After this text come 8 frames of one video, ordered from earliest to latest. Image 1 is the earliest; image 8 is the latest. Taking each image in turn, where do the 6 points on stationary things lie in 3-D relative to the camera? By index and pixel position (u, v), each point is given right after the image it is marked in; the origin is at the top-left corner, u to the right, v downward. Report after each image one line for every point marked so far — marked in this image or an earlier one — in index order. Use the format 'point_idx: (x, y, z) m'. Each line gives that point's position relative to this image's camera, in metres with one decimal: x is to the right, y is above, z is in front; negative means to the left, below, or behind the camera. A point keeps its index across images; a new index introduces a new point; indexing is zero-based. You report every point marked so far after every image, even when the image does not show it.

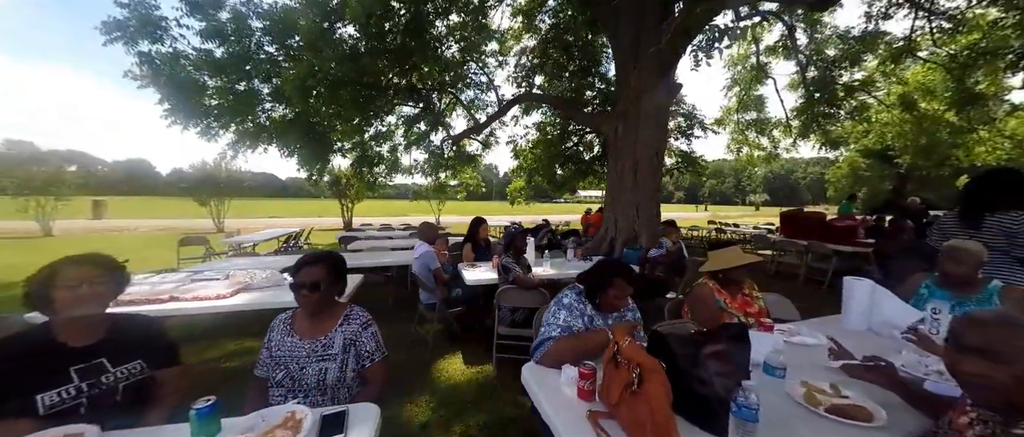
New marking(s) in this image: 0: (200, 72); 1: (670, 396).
0: (-6.2, +2.9, +6.7) m
1: (+0.5, -0.6, +1.1) m
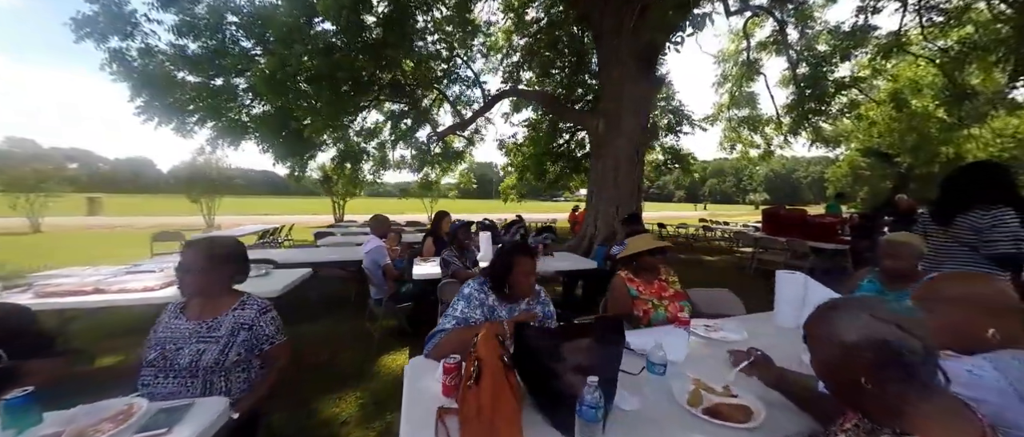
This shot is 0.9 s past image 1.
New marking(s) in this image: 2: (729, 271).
0: (-6.6, +3.0, +6.6) m
1: (0.0, -0.5, +1.0) m
2: (+4.8, -1.2, +7.3) m
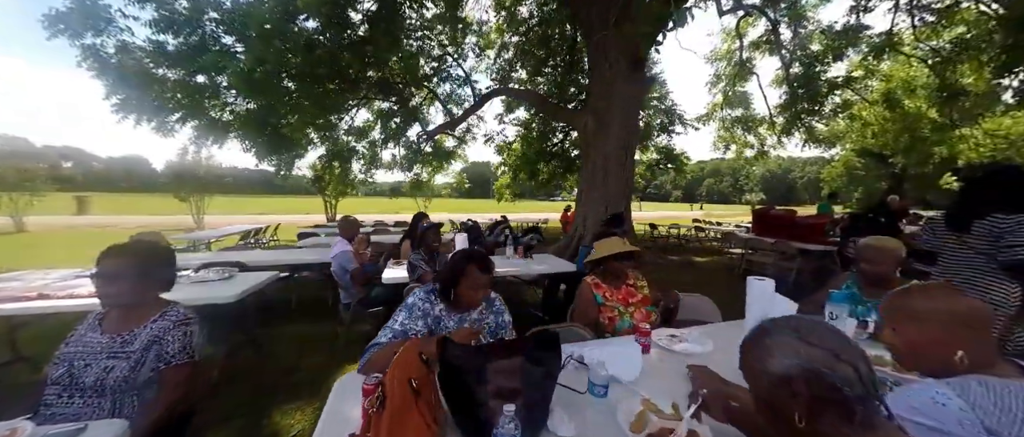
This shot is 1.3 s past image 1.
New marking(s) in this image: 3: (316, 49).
0: (-6.9, +3.0, +6.4) m
1: (-0.2, -0.5, +0.9) m
2: (+4.5, -1.2, +7.2) m
3: (-4.0, +3.5, +6.7) m
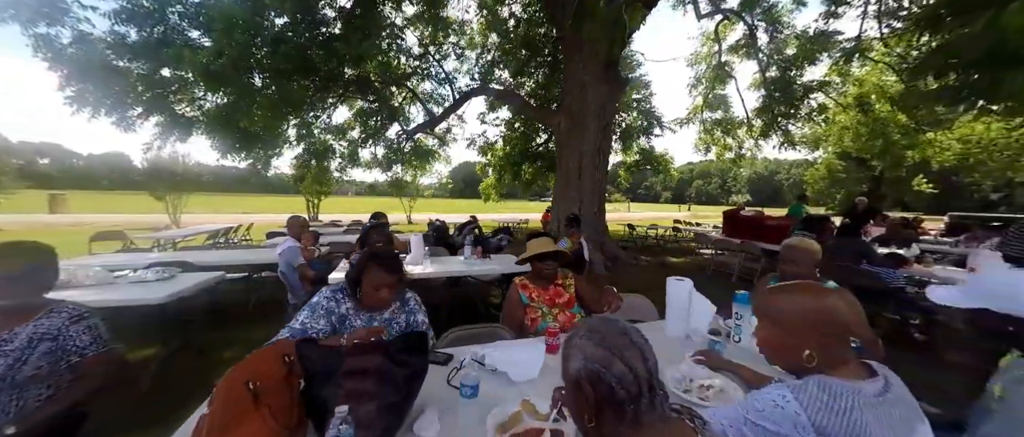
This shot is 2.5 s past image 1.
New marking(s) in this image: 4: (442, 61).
0: (-7.5, +3.1, +6.3) m
1: (-0.7, -0.5, +0.8) m
2: (+3.9, -1.2, +7.3) m
3: (-4.6, +3.5, +6.6) m
4: (-2.4, +5.4, +11.2) m
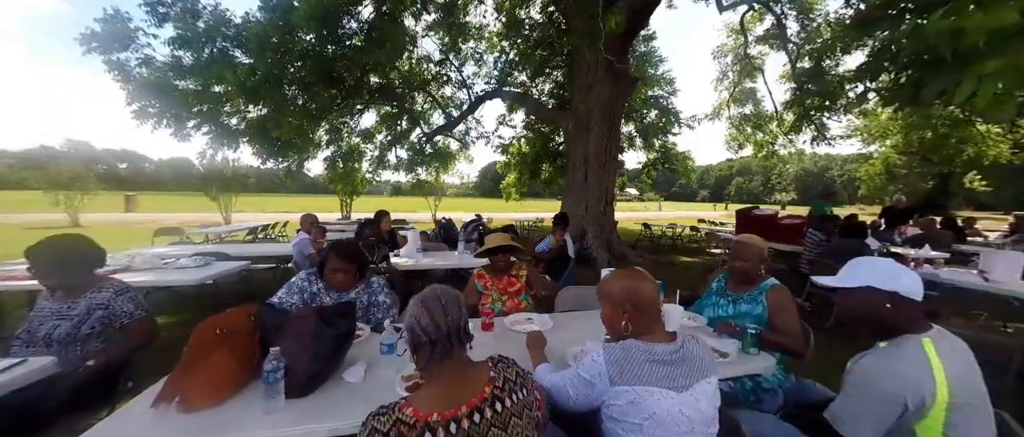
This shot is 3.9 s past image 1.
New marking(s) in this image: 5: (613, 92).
0: (-7.3, +3.1, +7.2) m
1: (-1.1, -0.5, +1.2) m
2: (+4.1, -1.2, +7.2) m
3: (-4.4, +3.5, +7.3) m
4: (-1.8, +5.4, +11.6) m
5: (+2.2, +2.8, +7.3) m
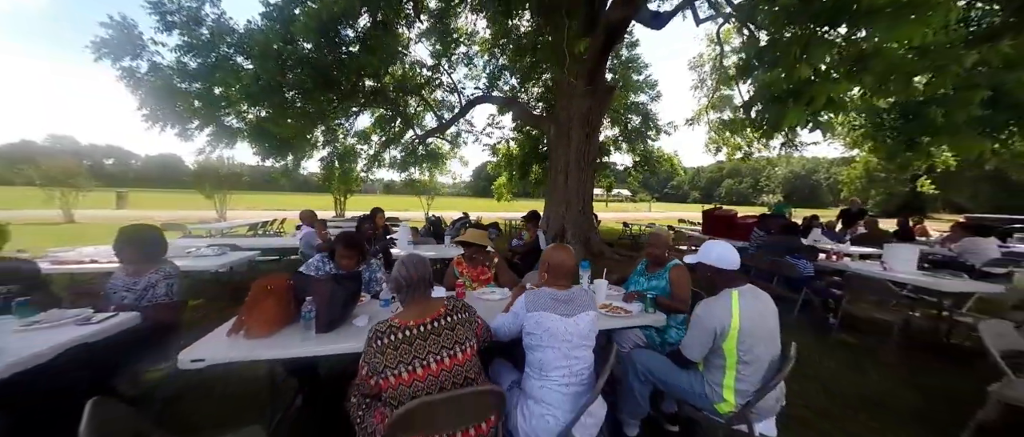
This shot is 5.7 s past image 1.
0: (-7.7, +3.2, +7.6) m
1: (-1.3, -0.5, +1.8) m
2: (+3.8, -1.2, +7.9) m
3: (-4.8, +3.6, +7.8) m
4: (-2.2, +5.5, +12.2) m
5: (+1.9, +2.8, +7.9) m
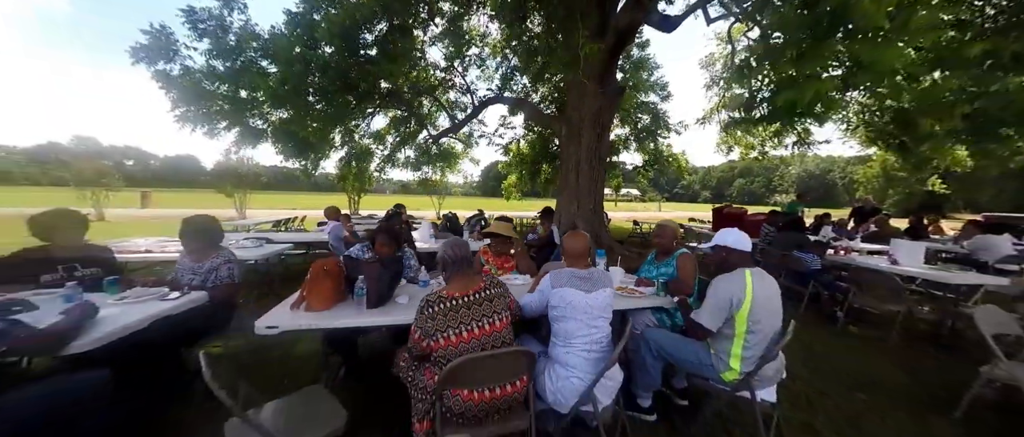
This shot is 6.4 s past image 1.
0: (-7.4, +3.3, +8.1) m
1: (-1.1, -0.4, +2.0) m
2: (+4.1, -1.1, +8.0) m
3: (-4.4, +3.7, +8.1) m
4: (-1.8, +5.5, +12.5) m
5: (+2.2, +2.9, +8.1) m
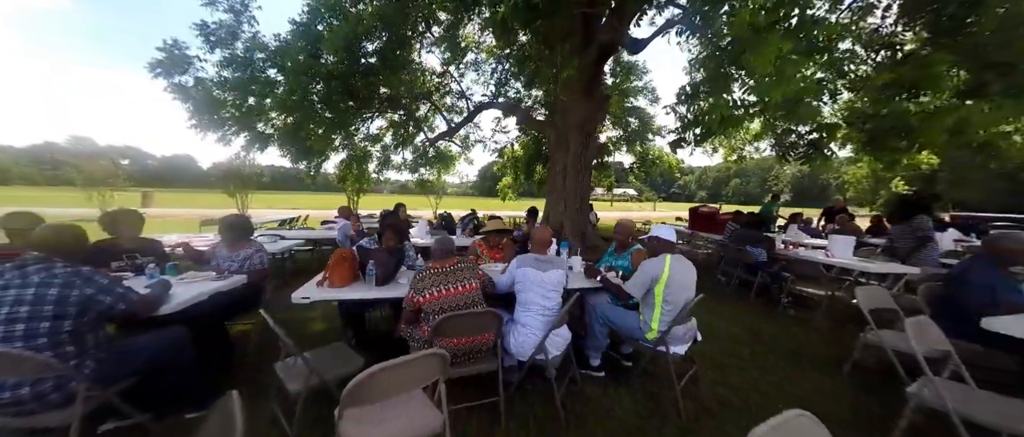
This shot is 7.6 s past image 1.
0: (-7.6, +3.3, +8.6) m
1: (-1.3, -0.4, +2.6) m
2: (+3.8, -1.1, +8.6) m
3: (-4.7, +3.7, +8.7) m
4: (-2.1, +5.6, +13.0) m
5: (+2.0, +2.9, +8.7) m
